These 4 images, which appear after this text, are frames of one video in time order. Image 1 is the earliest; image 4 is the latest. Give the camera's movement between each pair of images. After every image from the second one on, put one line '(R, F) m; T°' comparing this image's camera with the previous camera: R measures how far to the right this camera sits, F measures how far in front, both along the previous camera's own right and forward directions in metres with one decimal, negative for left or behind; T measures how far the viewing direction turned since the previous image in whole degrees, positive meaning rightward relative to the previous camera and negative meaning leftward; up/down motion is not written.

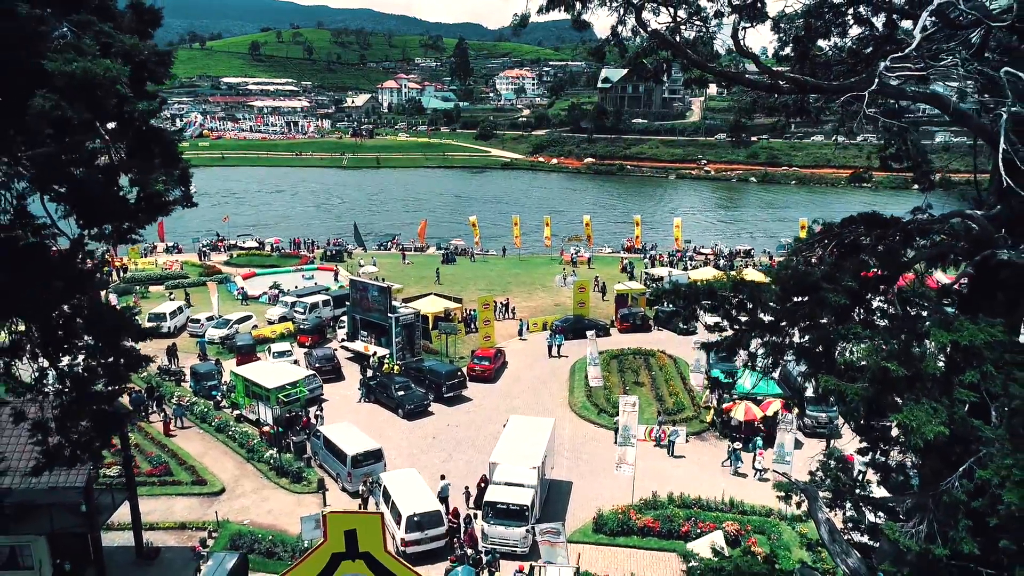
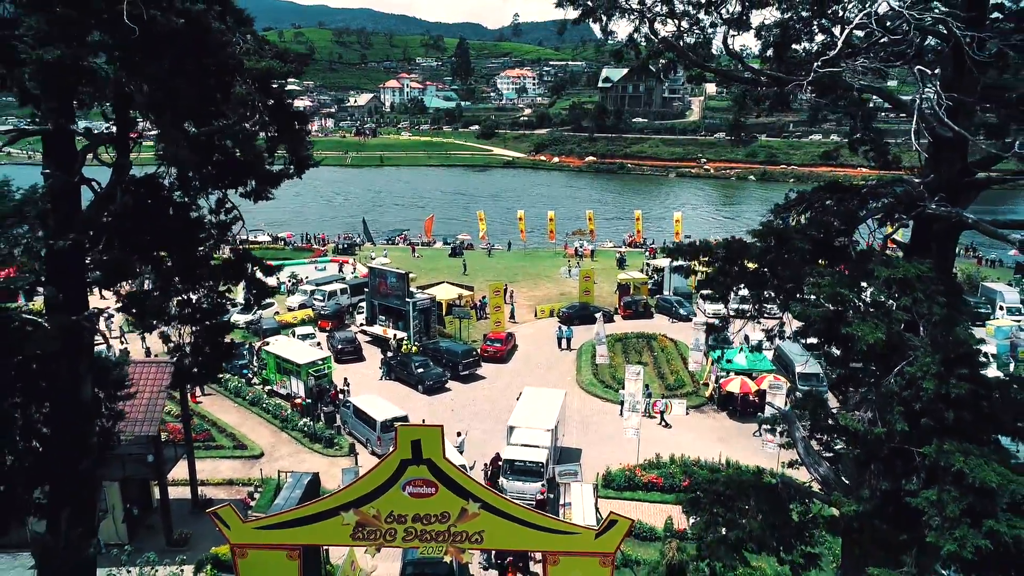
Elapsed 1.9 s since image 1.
(-0.4, -2.3) m; 0°
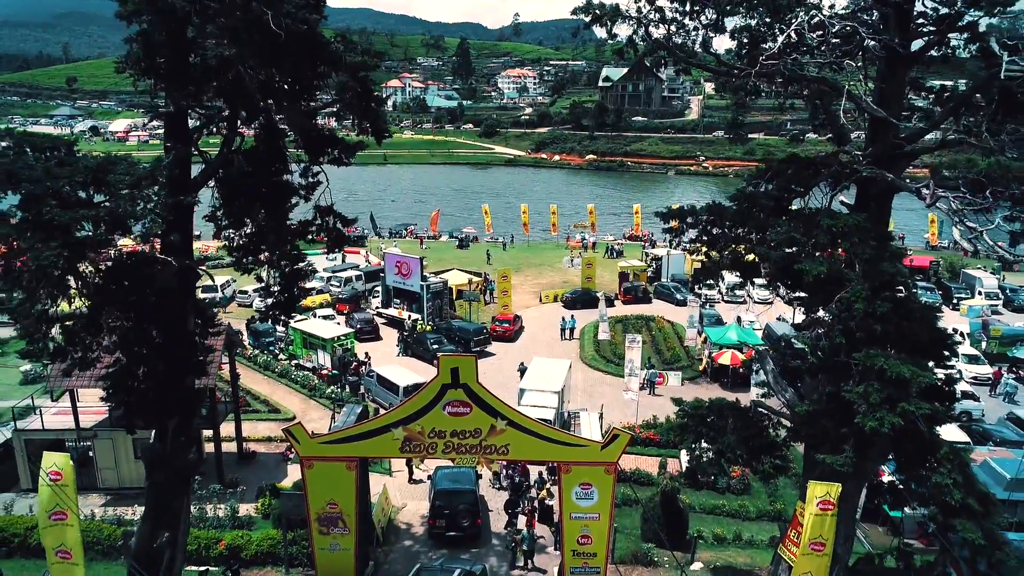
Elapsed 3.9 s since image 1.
(-0.3, -2.7) m; 0°
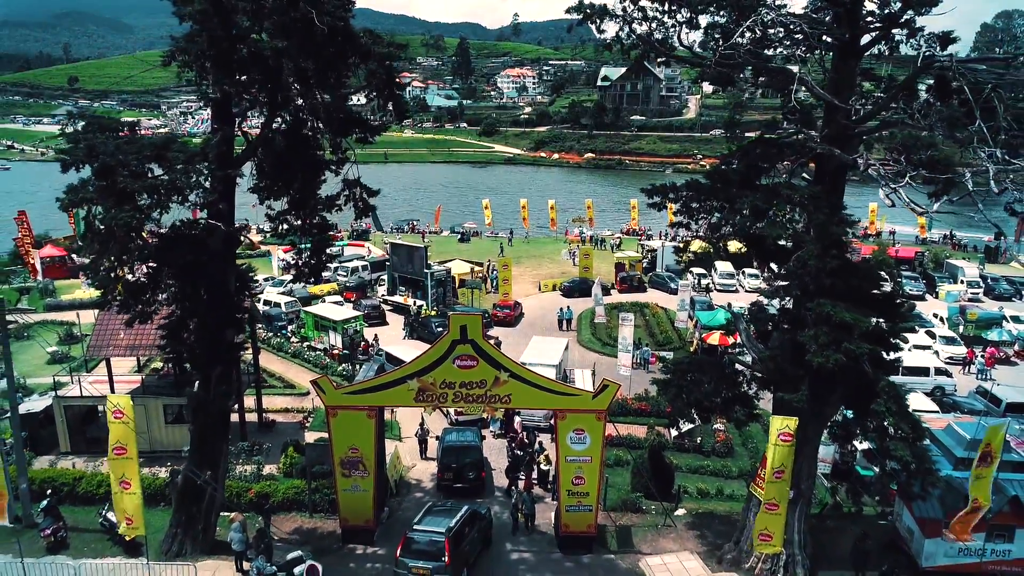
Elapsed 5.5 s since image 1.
(0.0, -2.0) m; 0°
